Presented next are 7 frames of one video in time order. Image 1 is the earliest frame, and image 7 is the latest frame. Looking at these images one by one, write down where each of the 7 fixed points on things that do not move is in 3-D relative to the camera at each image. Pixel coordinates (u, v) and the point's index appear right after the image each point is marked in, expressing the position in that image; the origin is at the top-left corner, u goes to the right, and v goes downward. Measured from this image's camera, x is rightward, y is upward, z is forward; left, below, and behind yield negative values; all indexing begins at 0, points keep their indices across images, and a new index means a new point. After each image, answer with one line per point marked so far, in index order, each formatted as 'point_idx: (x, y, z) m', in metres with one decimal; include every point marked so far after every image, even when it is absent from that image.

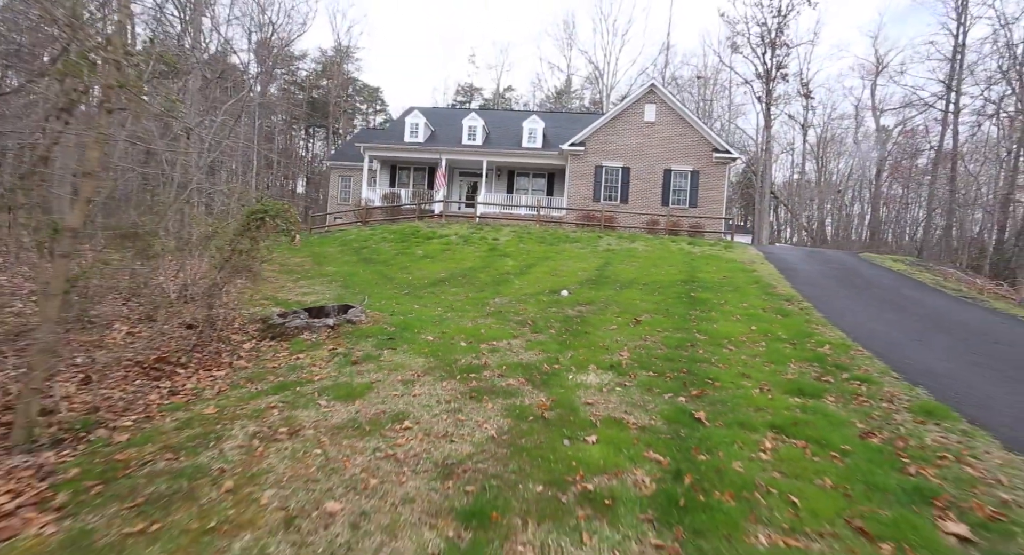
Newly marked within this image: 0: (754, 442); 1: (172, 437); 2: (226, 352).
0: (+1.9, -1.3, +4.1) m
1: (-2.7, -1.2, +4.1) m
2: (-3.7, -1.0, +6.8) m
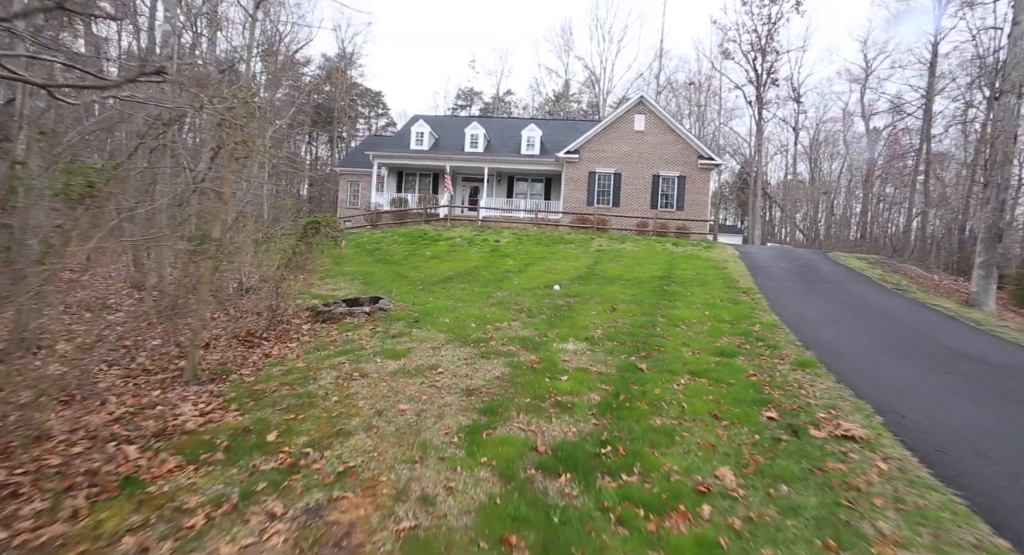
0: (+1.9, -1.2, +6.1) m
1: (-2.7, -1.2, +6.2) m
2: (-3.7, -0.9, +8.9) m
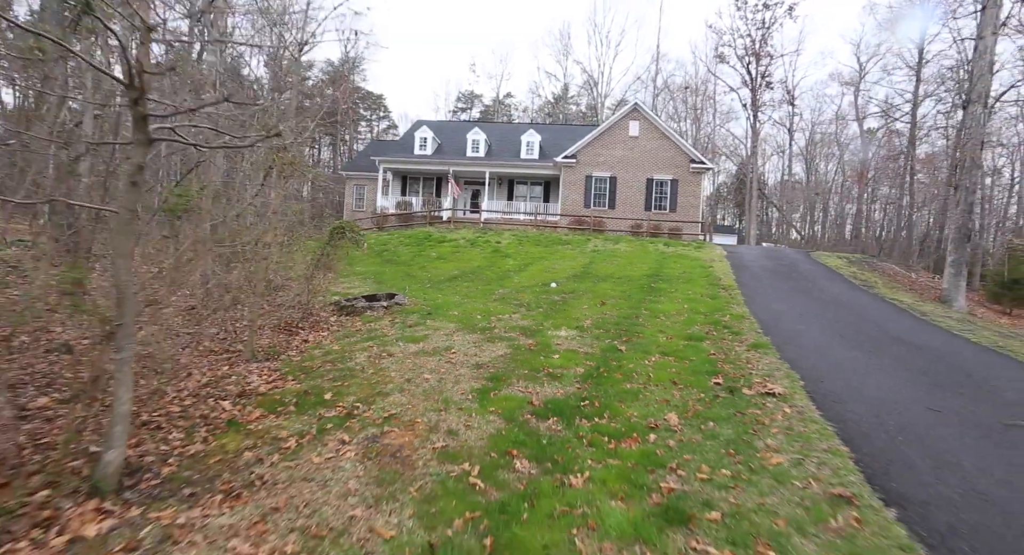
0: (+1.9, -1.1, +7.4) m
1: (-2.7, -1.1, +7.5) m
2: (-3.7, -0.9, +10.2) m
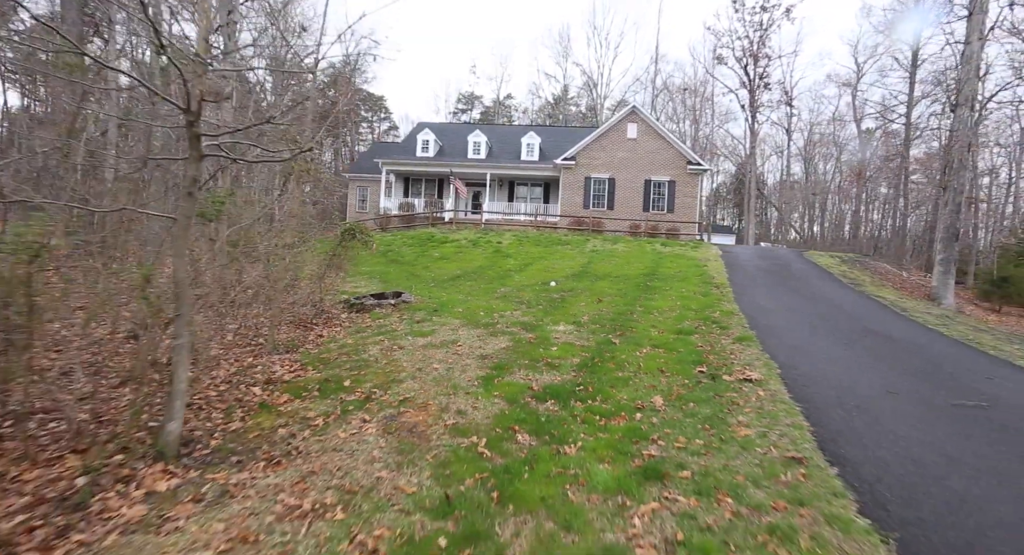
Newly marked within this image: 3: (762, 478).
0: (+1.9, -1.1, +8.0) m
1: (-2.6, -1.1, +8.0) m
2: (-3.7, -0.9, +10.8) m
3: (+1.7, -1.4, +3.6) m
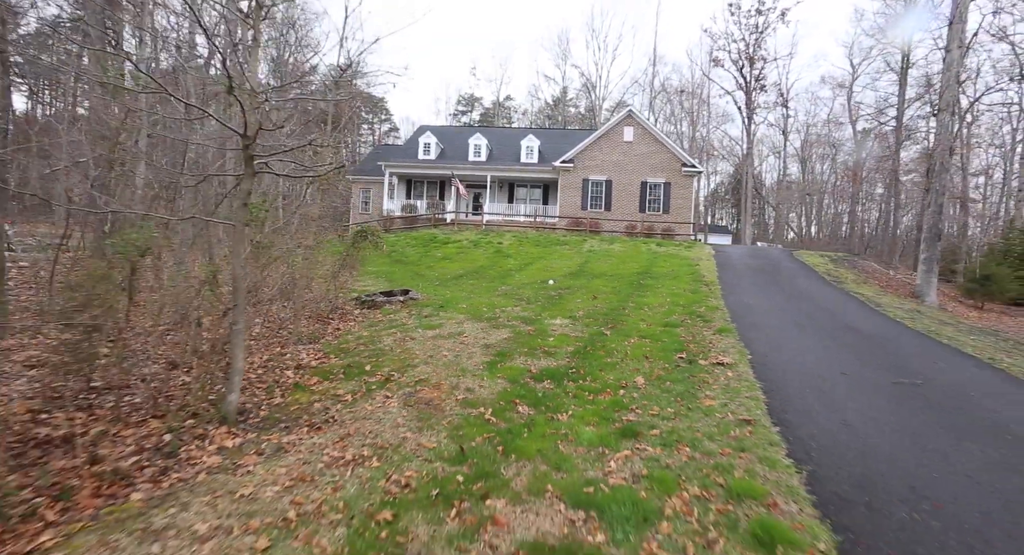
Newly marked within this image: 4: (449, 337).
0: (+2.0, -1.0, +8.9) m
1: (-2.6, -1.1, +8.9) m
2: (-3.7, -0.8, +11.6) m
3: (+1.7, -1.3, +4.4) m
4: (-1.1, -1.0, +8.9) m
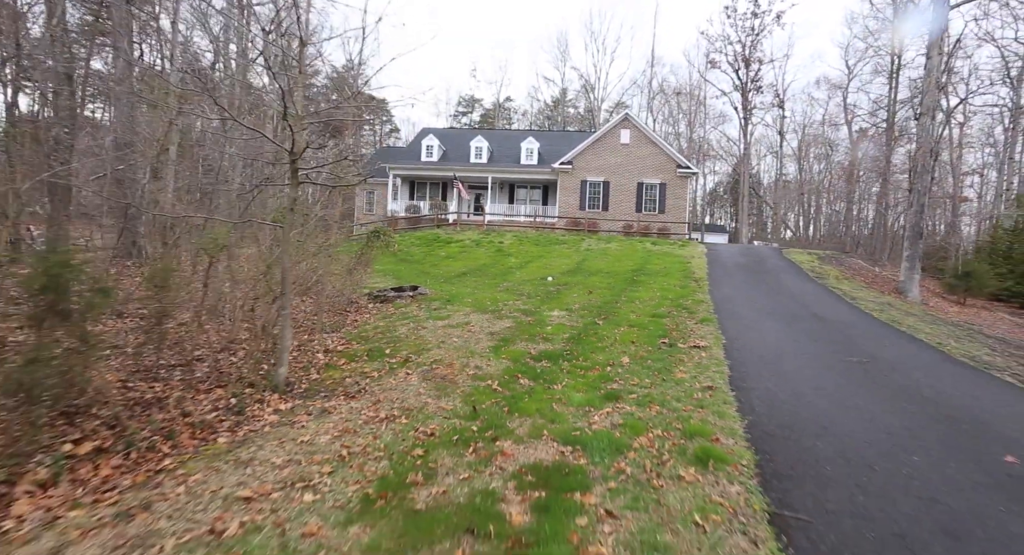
0: (+2.0, -0.9, +9.8) m
1: (-2.6, -1.0, +9.9) m
2: (-3.6, -0.7, +12.6) m
3: (+1.8, -1.2, +5.4) m
4: (-1.0, -0.9, +9.9) m
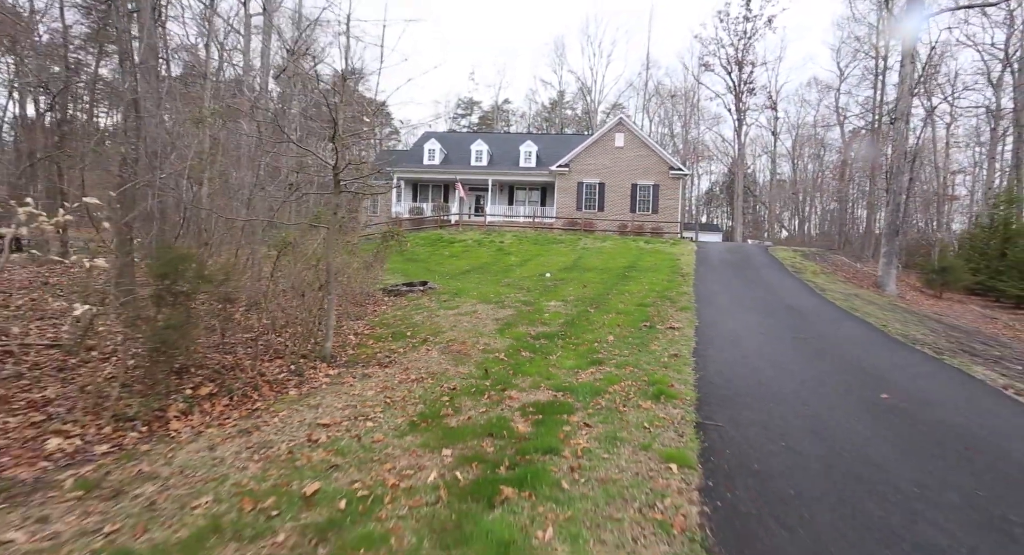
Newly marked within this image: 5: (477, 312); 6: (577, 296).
0: (+2.0, -0.8, +11.2) m
1: (-2.6, -0.9, +11.2) m
2: (-3.6, -0.6, +14.0) m
3: (+1.8, -1.1, +6.8) m
4: (-1.0, -0.8, +11.2) m
5: (-0.8, -0.8, +11.4) m
6: (+1.7, -0.5, +13.9) m
